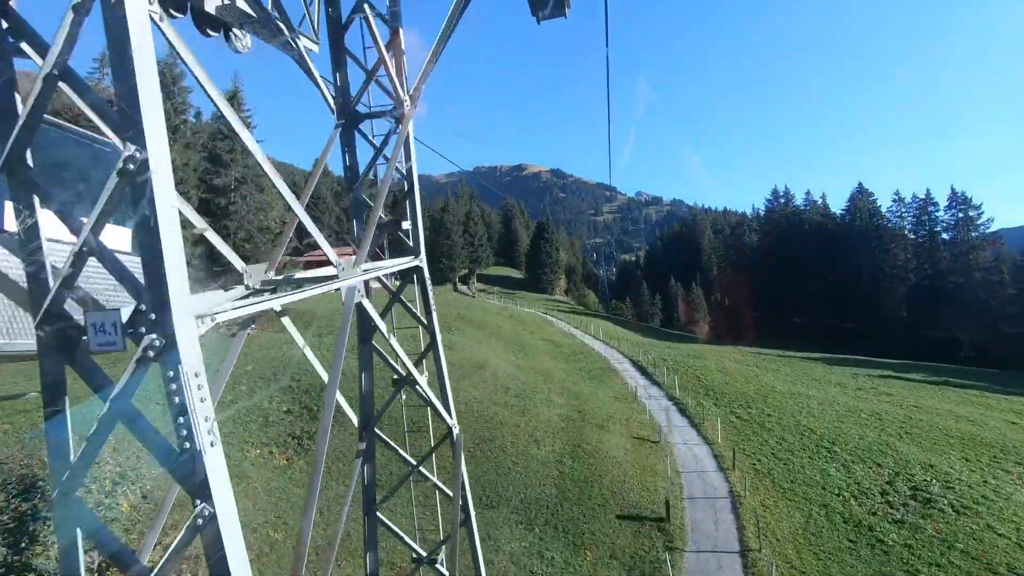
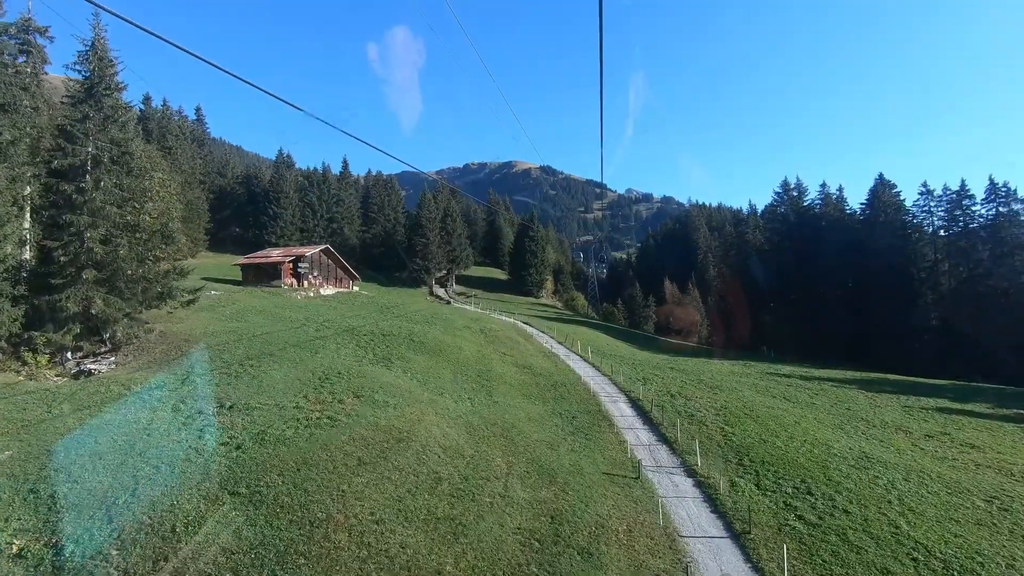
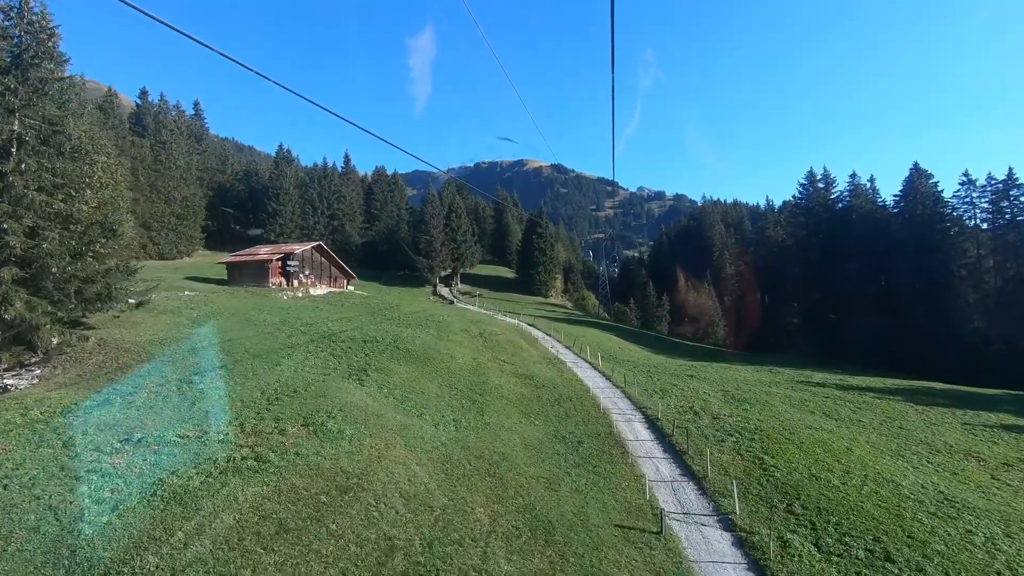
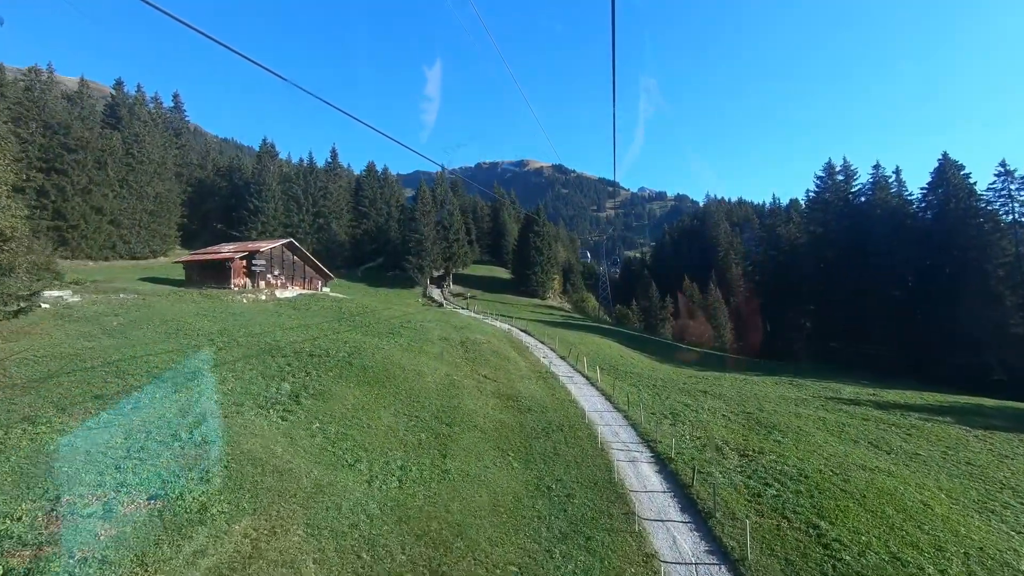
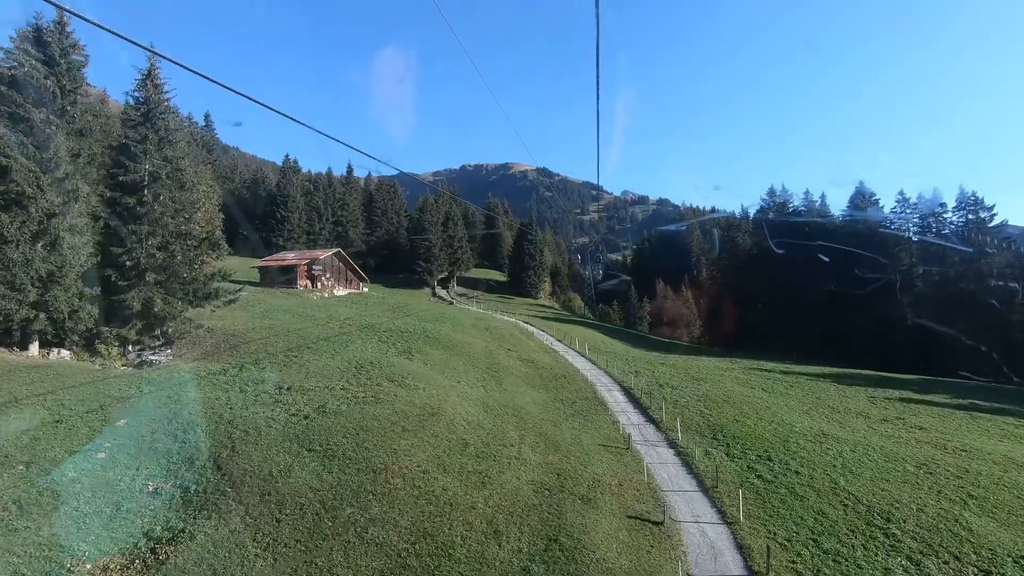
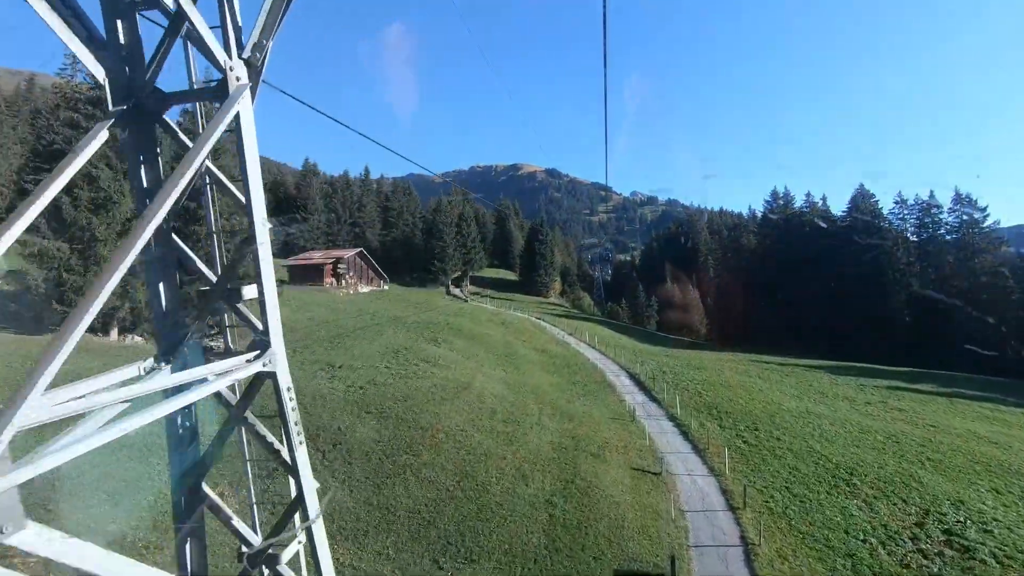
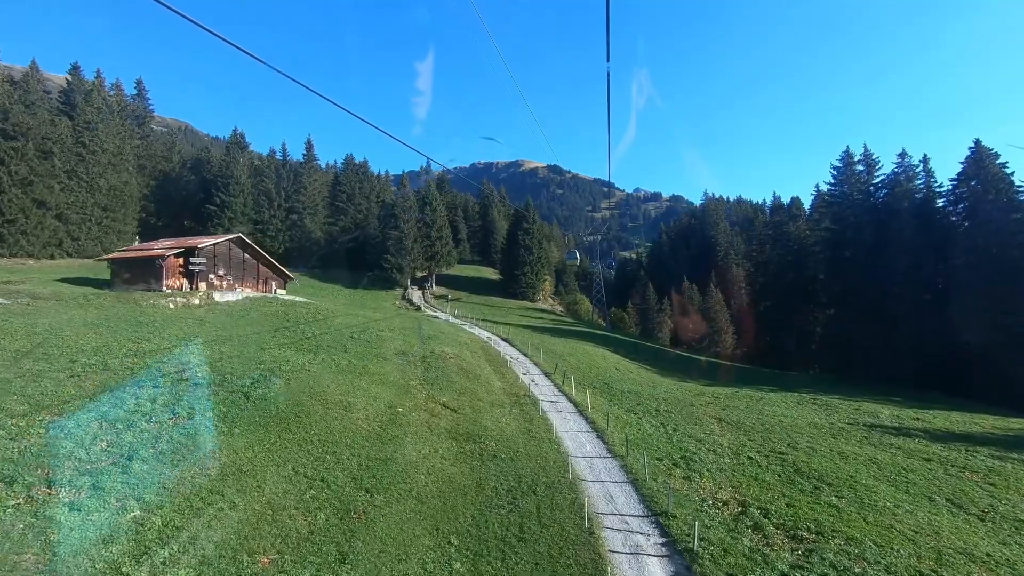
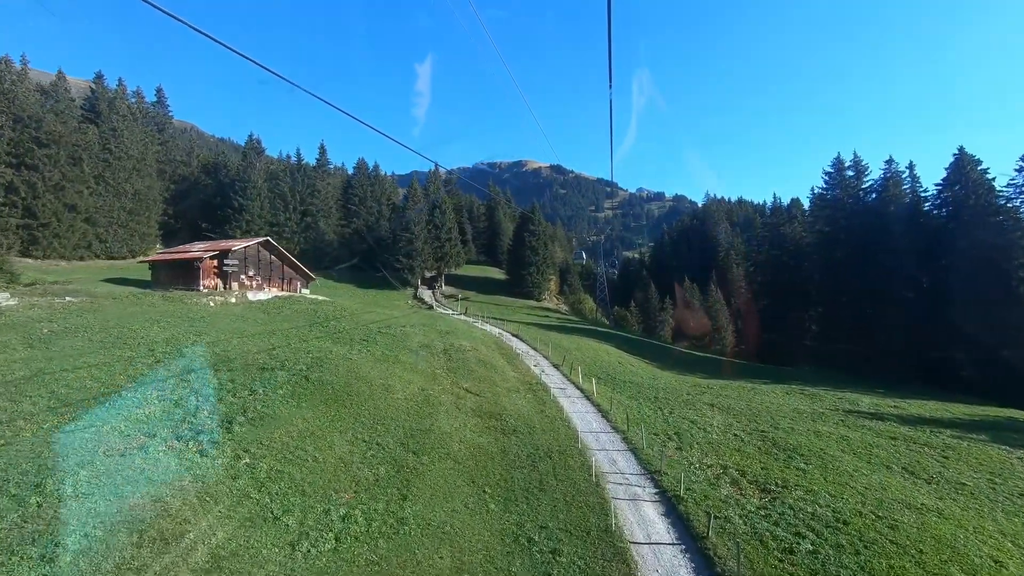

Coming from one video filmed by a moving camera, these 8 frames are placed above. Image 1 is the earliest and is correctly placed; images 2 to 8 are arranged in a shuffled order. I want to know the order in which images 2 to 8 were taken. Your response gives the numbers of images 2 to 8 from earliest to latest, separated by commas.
6, 5, 2, 3, 4, 8, 7
